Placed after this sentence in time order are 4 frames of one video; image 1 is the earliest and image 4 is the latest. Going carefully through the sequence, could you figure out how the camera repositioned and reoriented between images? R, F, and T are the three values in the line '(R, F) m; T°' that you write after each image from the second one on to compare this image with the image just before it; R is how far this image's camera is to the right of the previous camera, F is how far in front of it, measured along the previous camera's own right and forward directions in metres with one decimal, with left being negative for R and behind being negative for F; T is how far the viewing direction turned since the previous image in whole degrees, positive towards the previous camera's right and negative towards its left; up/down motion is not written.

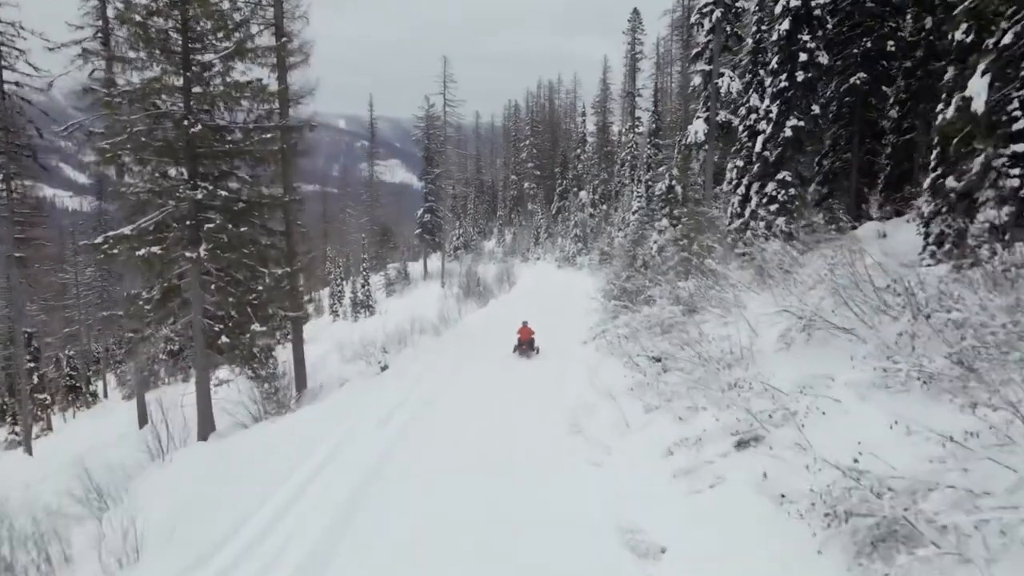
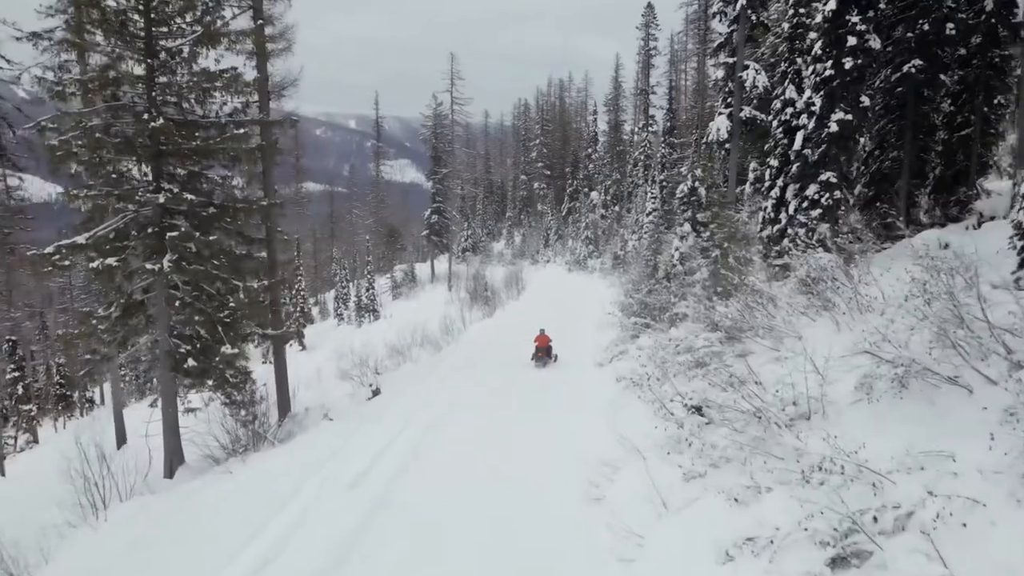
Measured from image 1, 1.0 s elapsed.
(+0.1, +1.5) m; -1°
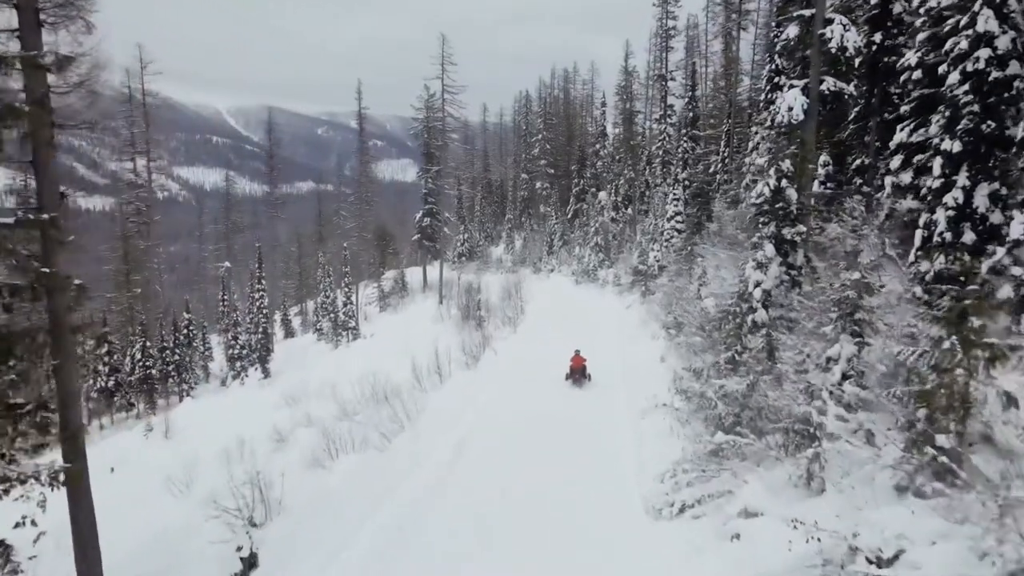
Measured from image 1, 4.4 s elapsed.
(+0.2, +5.8) m; 0°
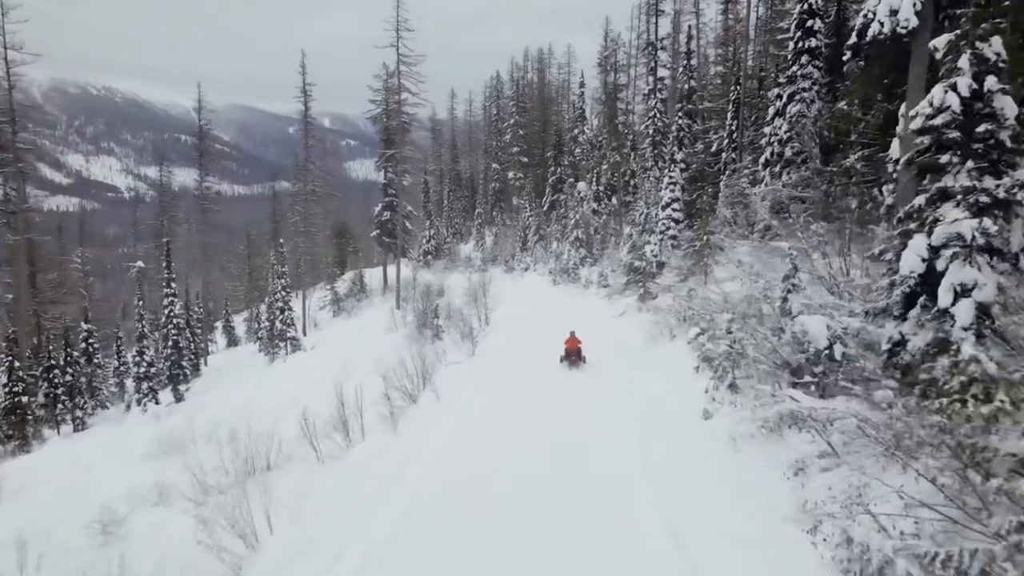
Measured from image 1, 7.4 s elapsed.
(+0.4, +5.8) m; +2°
